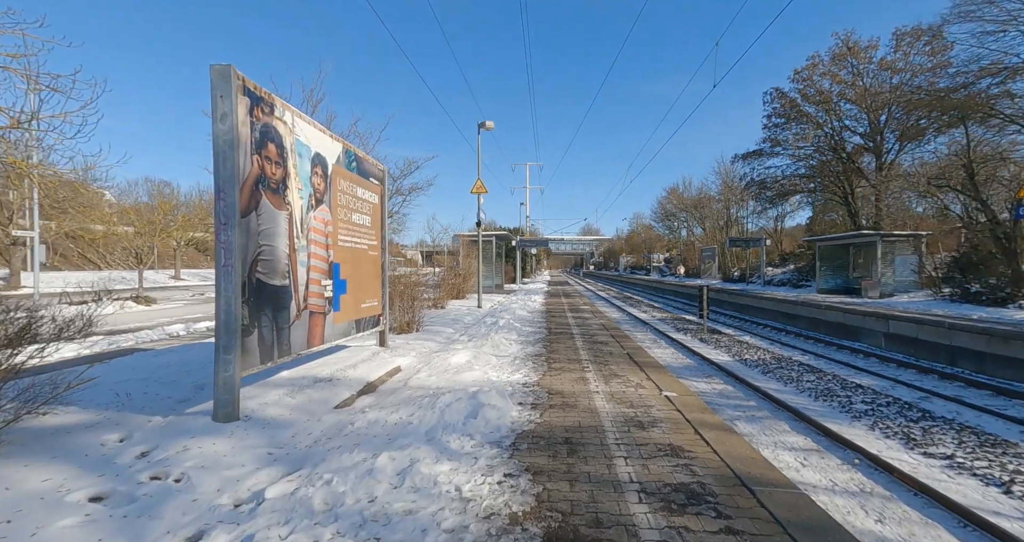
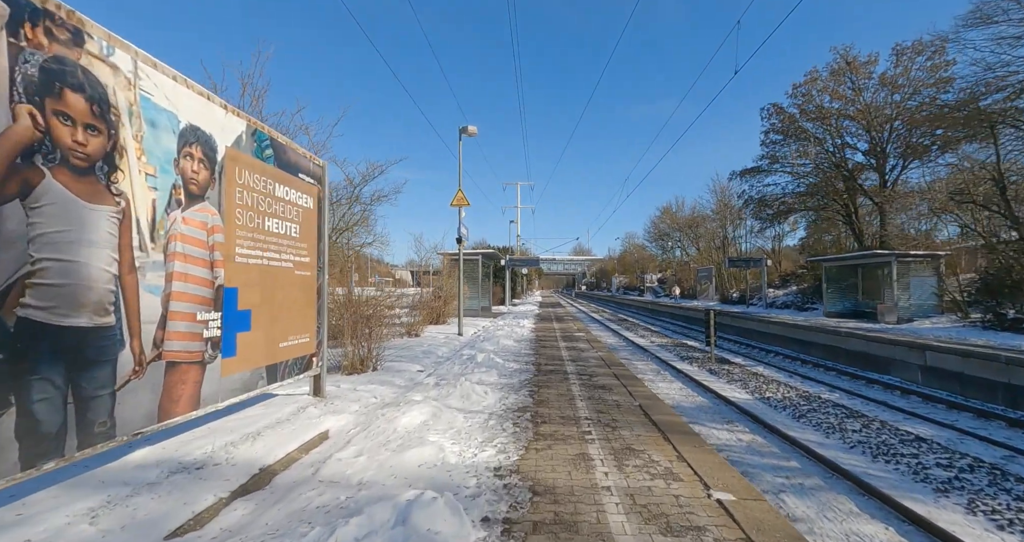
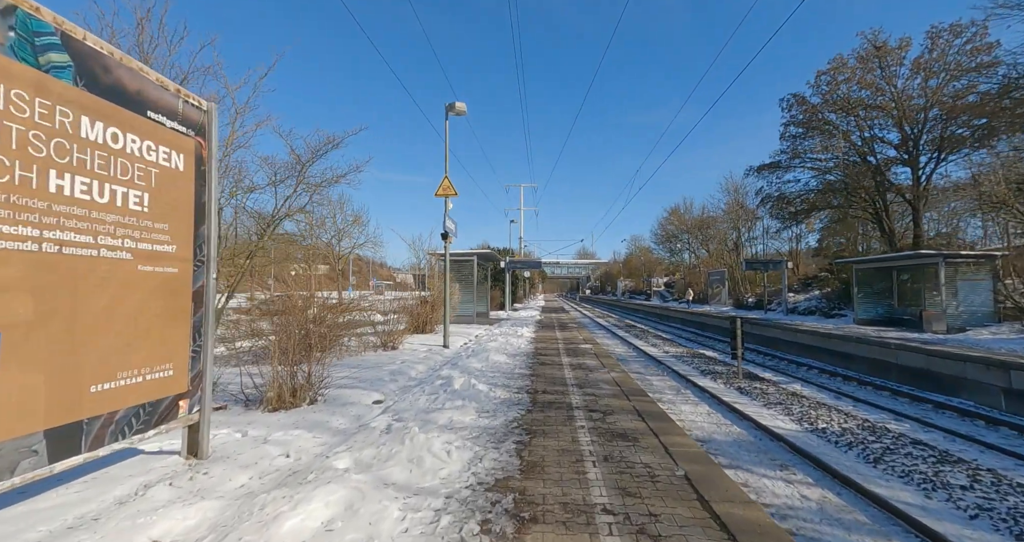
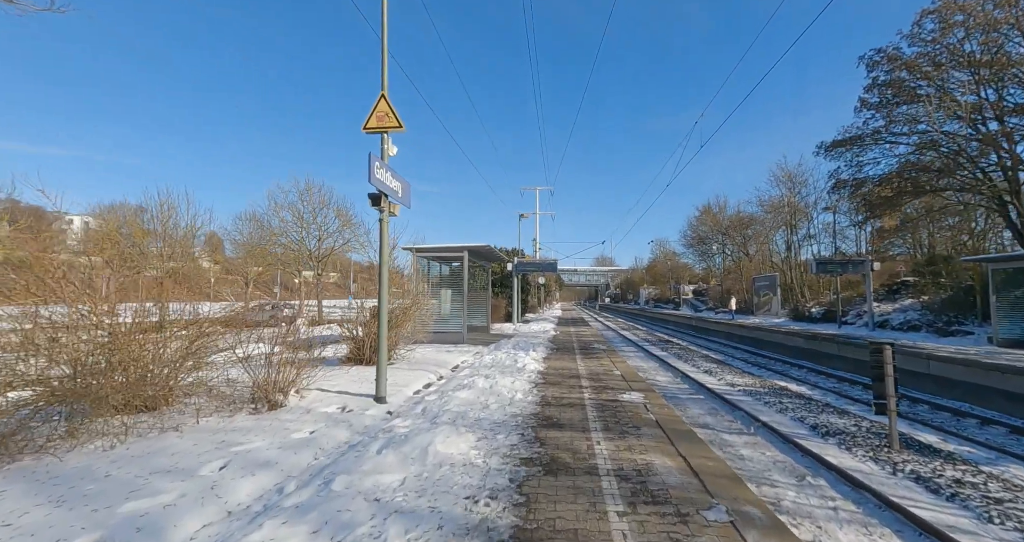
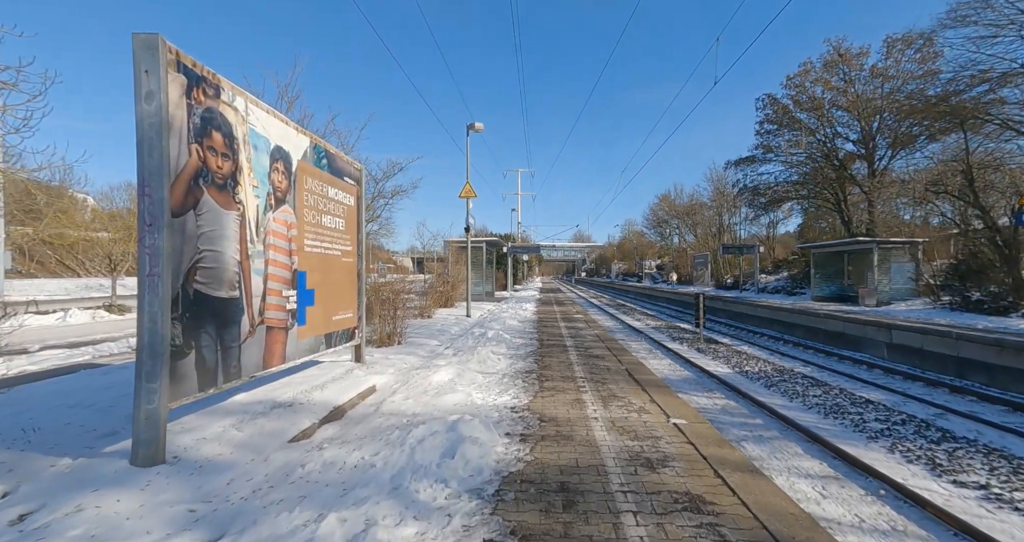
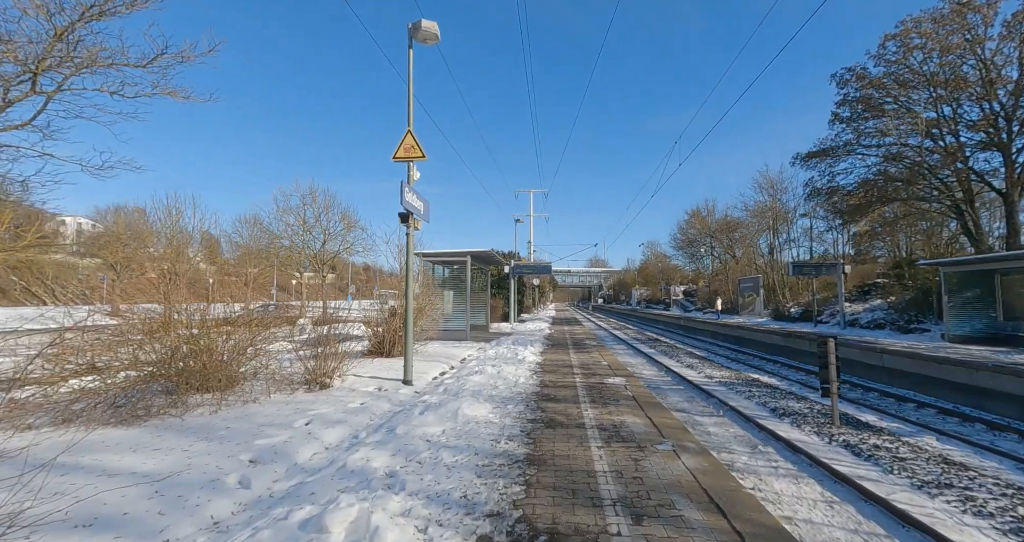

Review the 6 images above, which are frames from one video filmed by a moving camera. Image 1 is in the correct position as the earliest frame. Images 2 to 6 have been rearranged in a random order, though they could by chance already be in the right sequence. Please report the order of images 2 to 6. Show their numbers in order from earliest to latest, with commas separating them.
5, 2, 3, 6, 4
